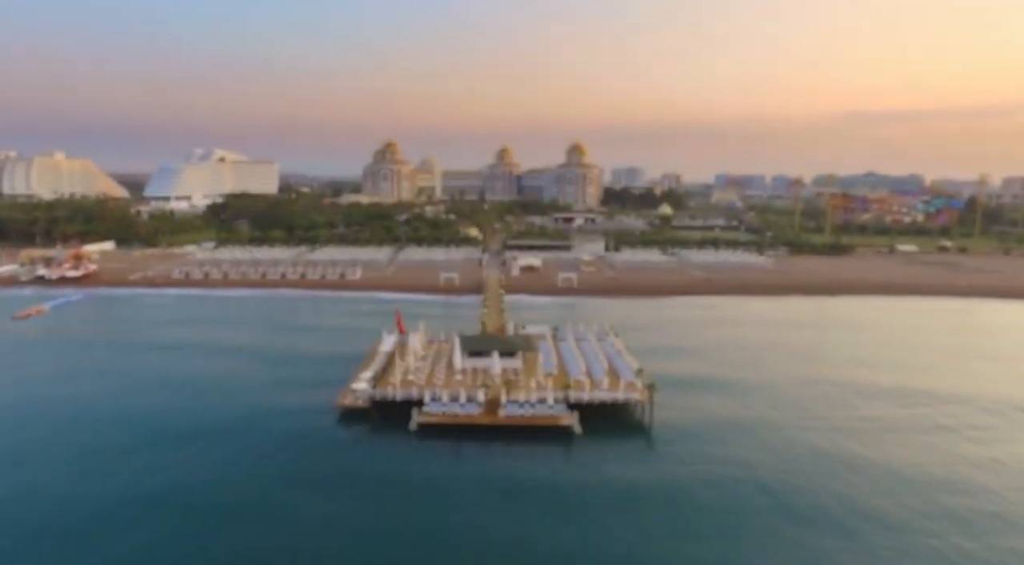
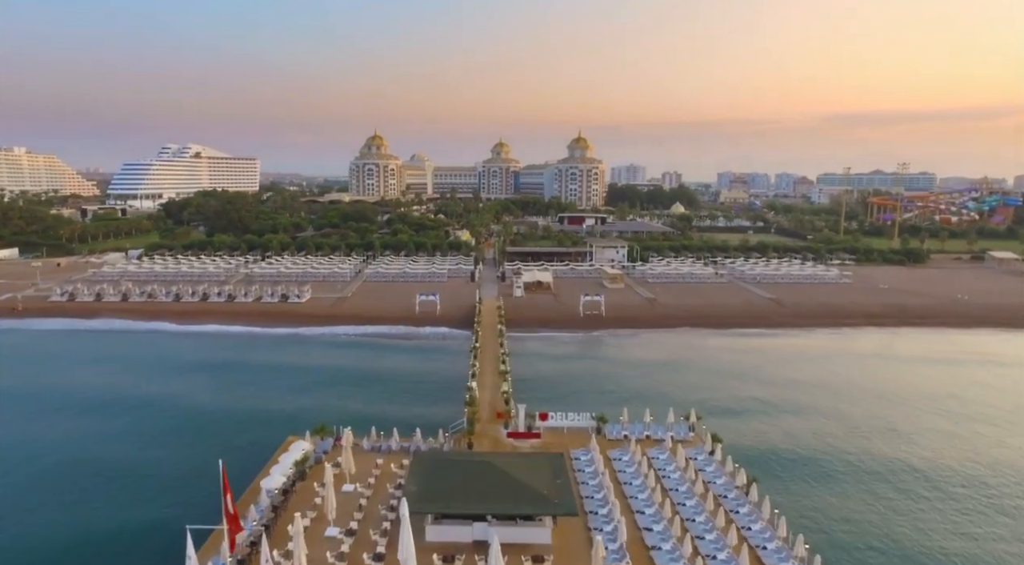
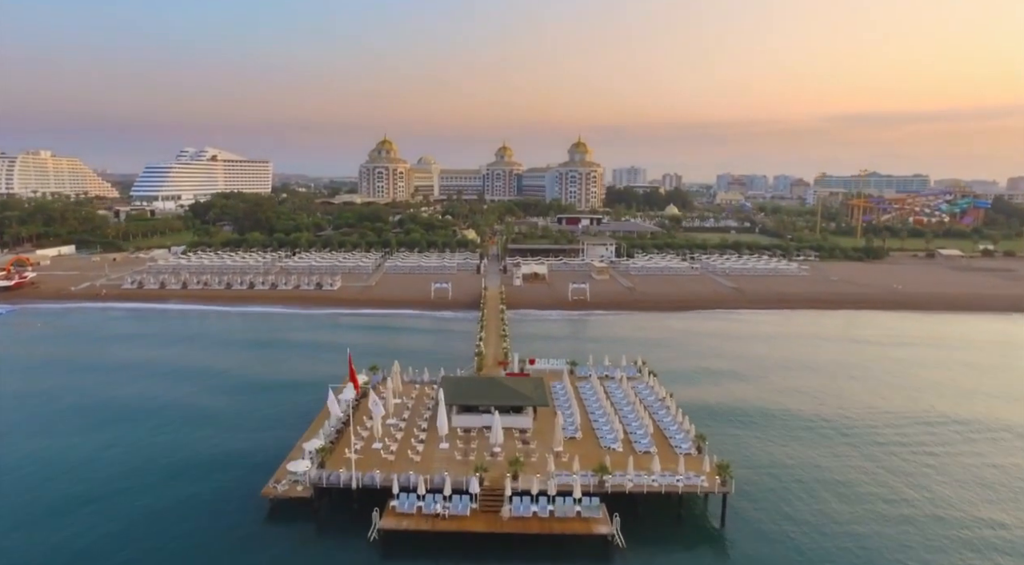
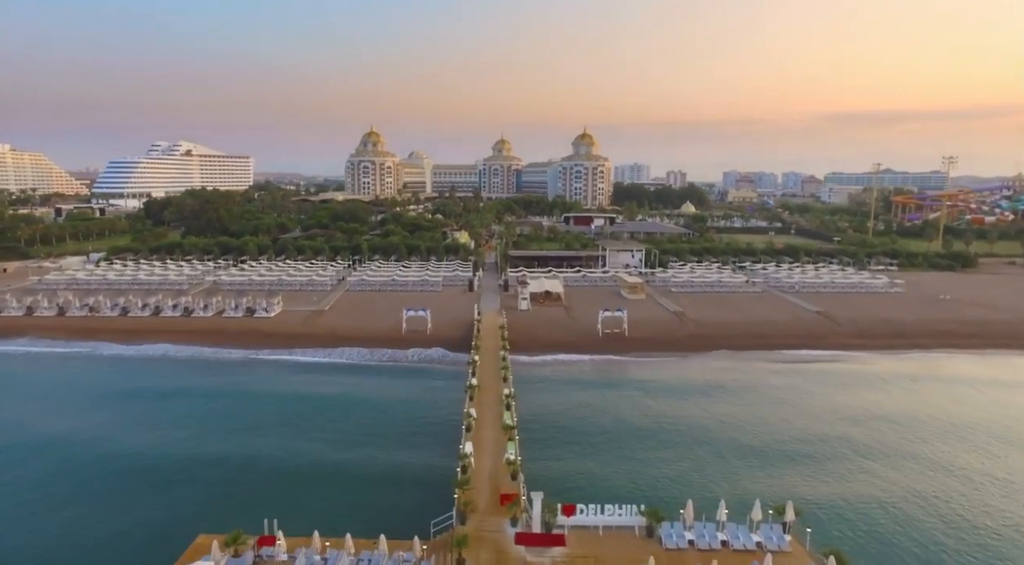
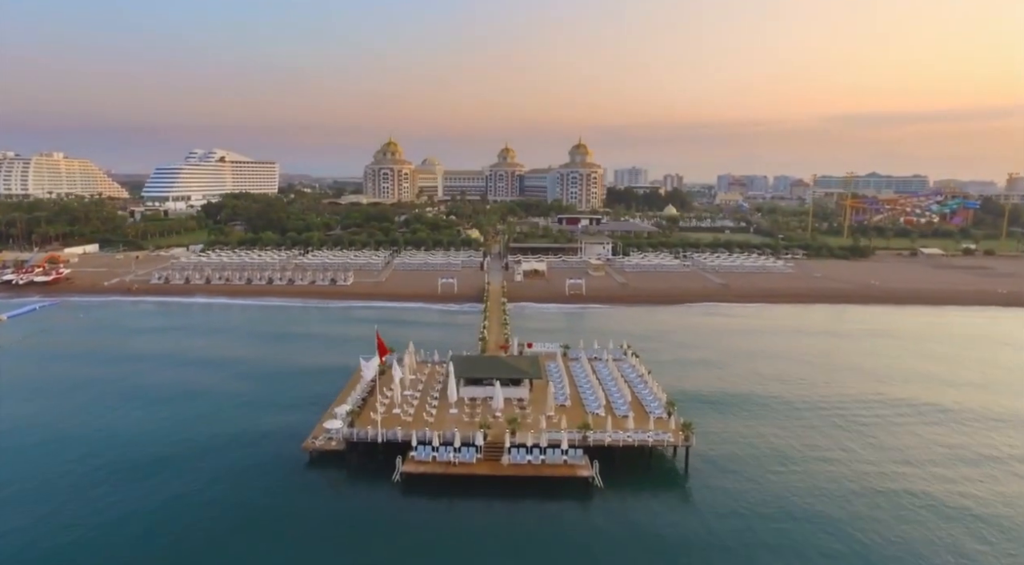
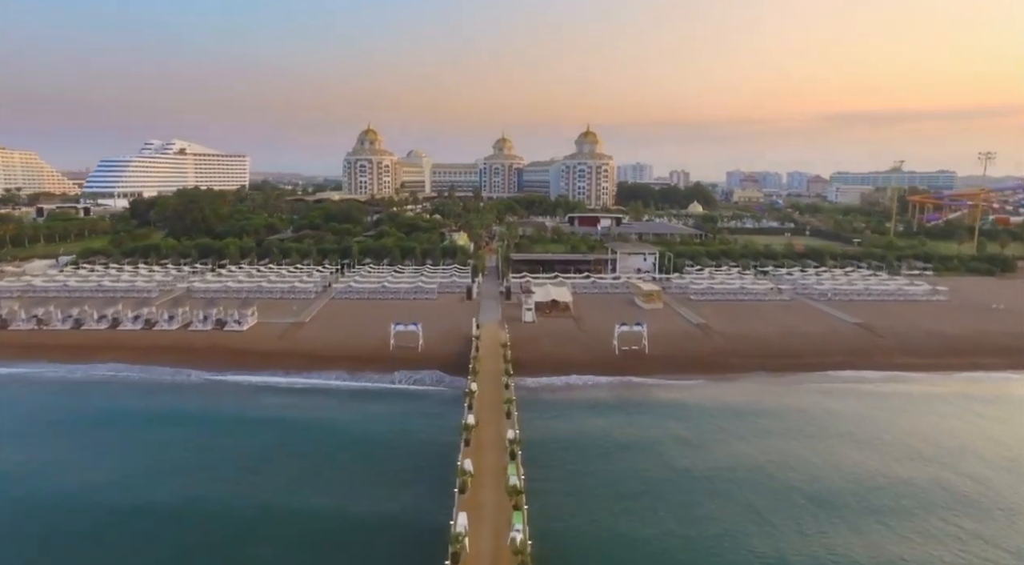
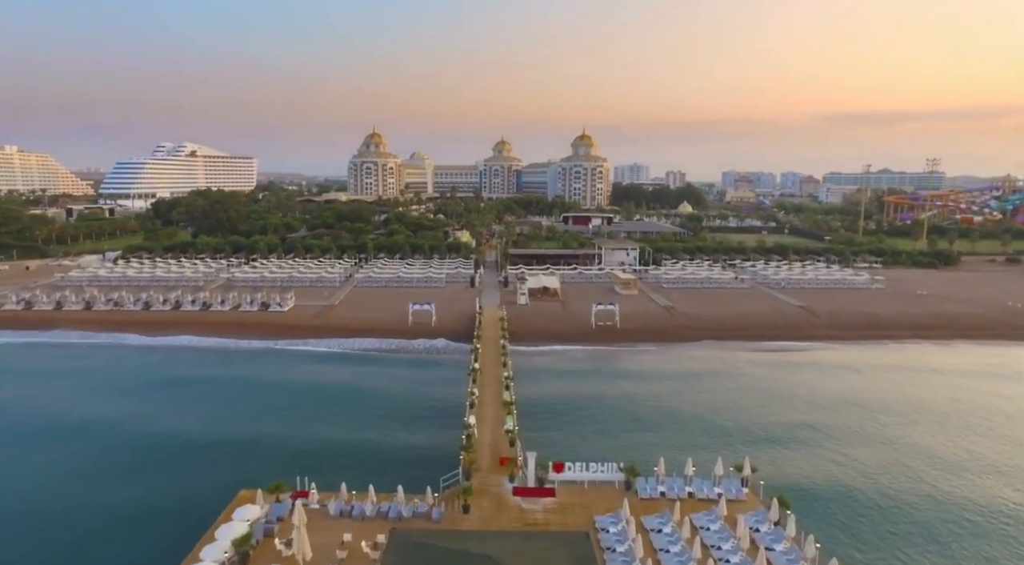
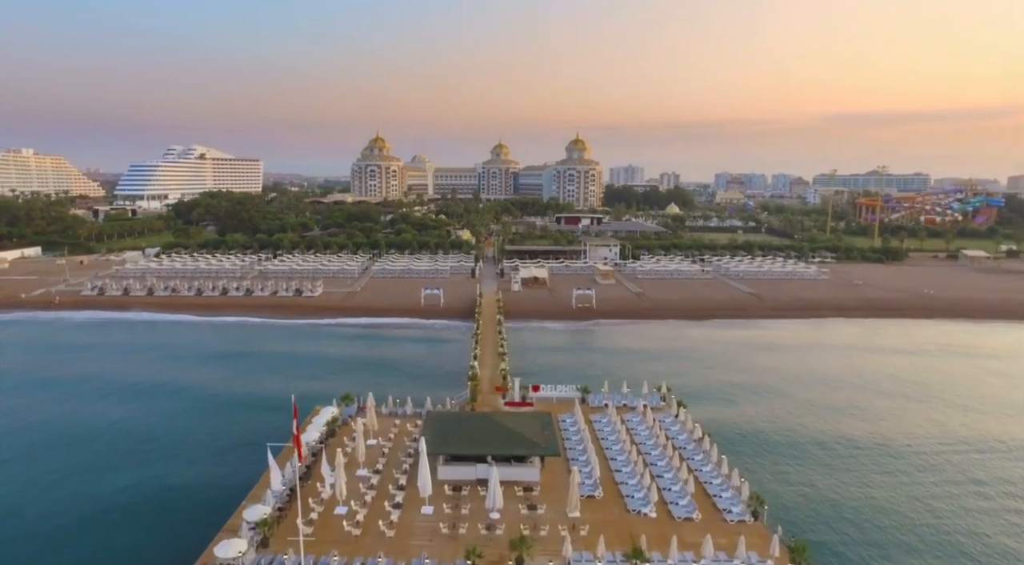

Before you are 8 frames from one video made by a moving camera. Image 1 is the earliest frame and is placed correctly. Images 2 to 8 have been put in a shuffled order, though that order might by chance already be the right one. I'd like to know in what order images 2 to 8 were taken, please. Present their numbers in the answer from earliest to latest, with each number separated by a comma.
5, 3, 8, 2, 7, 4, 6
